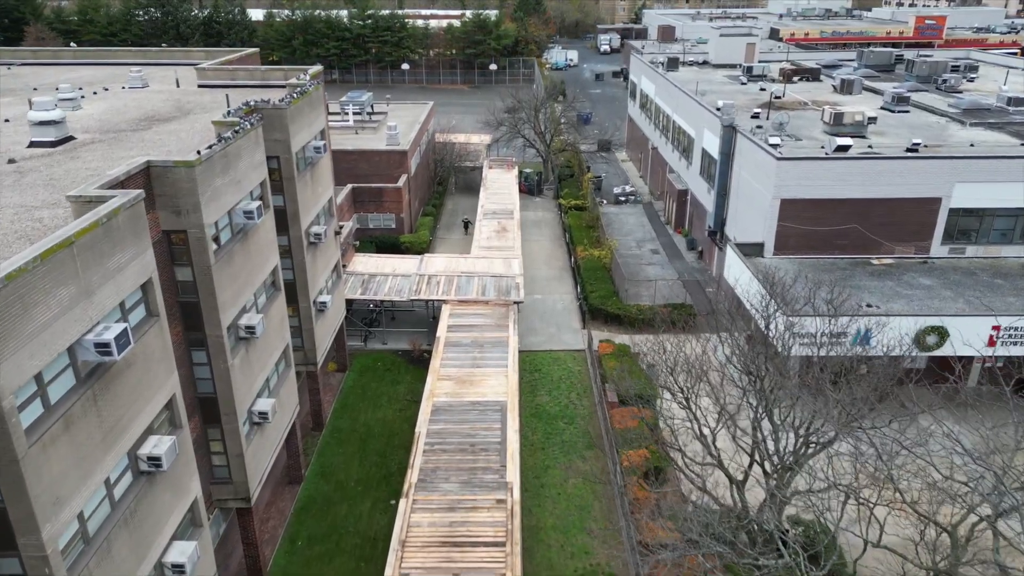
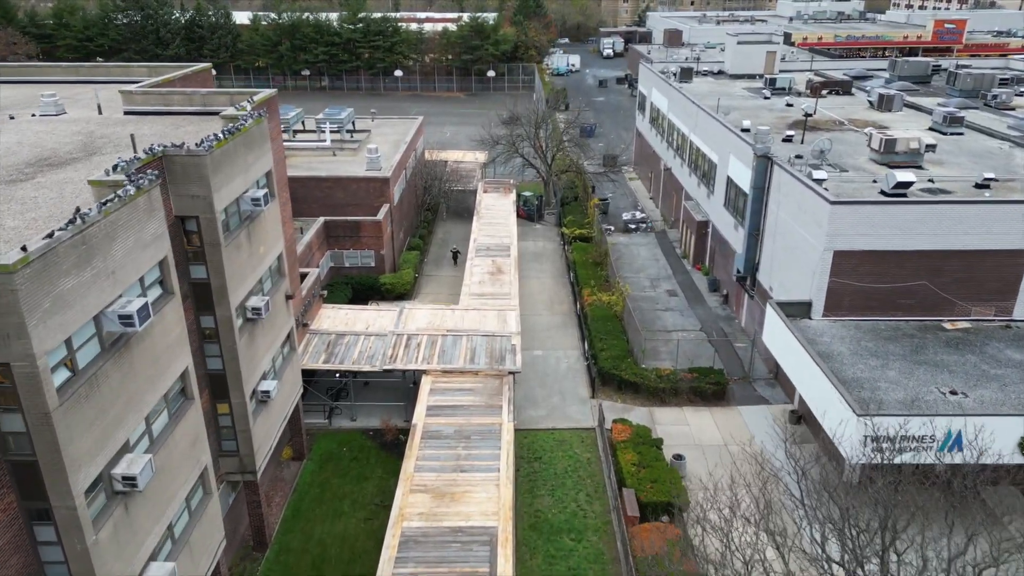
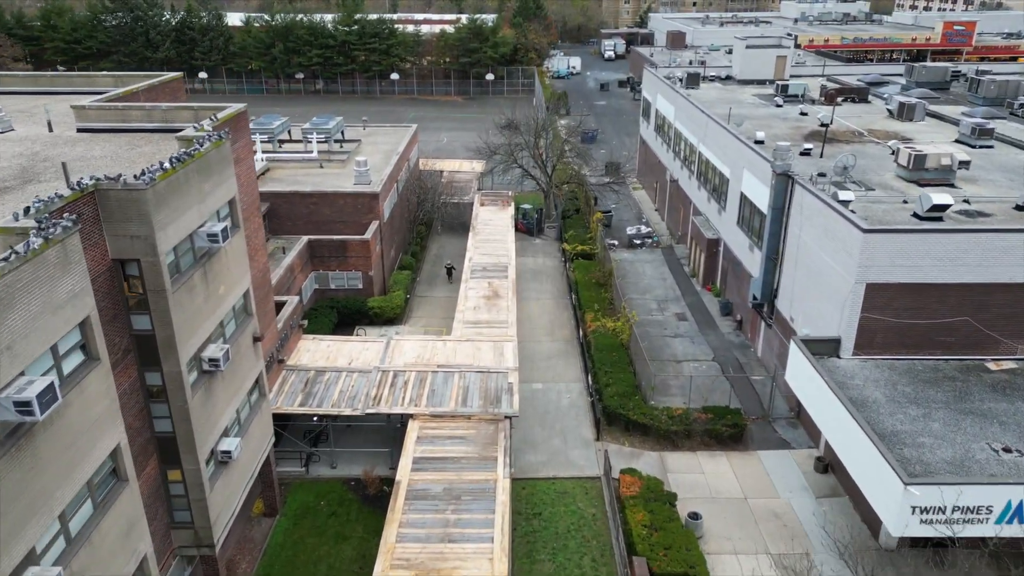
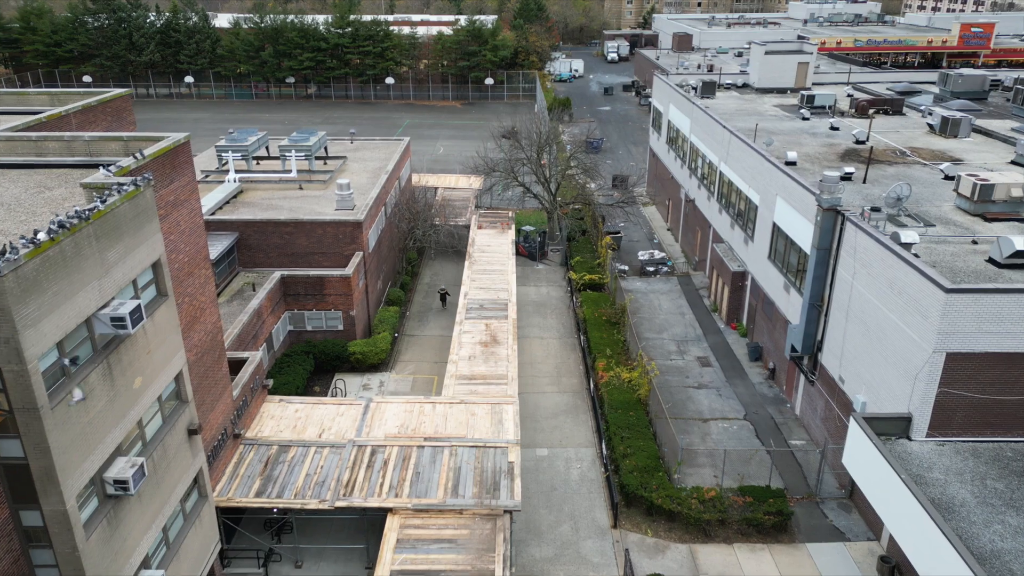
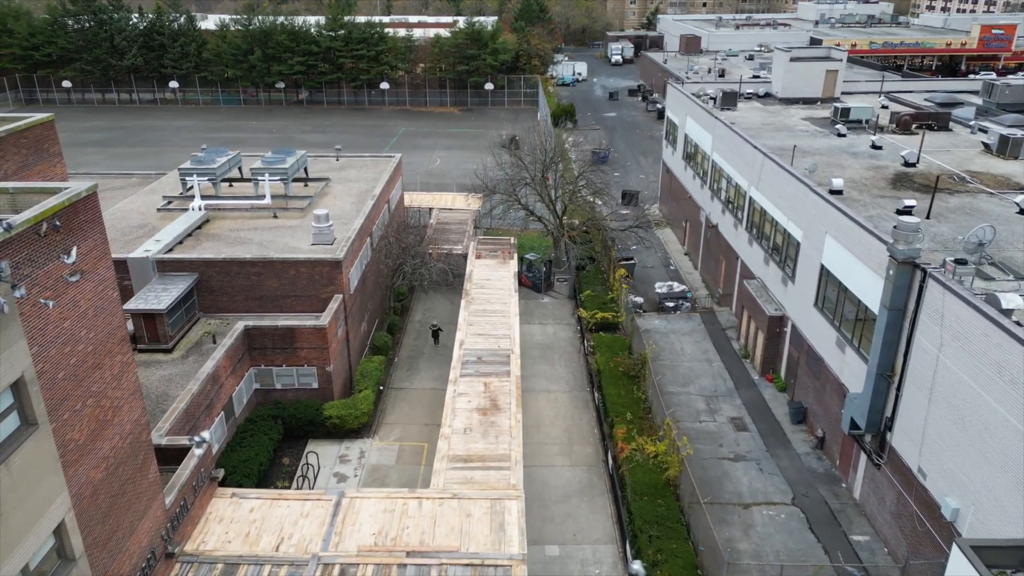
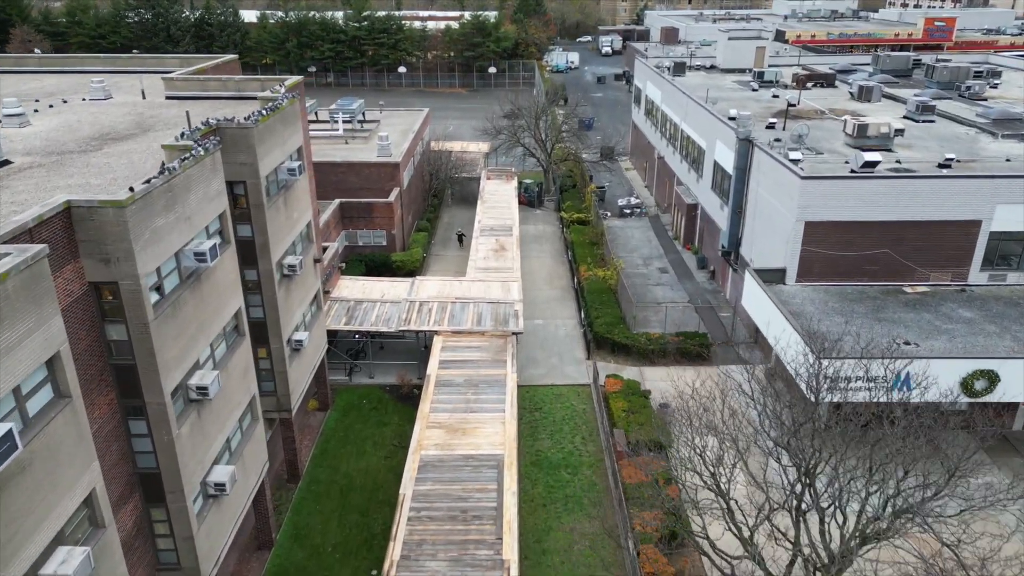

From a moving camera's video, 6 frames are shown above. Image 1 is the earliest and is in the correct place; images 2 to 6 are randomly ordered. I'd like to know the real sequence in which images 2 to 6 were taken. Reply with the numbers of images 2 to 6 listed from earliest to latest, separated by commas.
6, 2, 3, 4, 5
